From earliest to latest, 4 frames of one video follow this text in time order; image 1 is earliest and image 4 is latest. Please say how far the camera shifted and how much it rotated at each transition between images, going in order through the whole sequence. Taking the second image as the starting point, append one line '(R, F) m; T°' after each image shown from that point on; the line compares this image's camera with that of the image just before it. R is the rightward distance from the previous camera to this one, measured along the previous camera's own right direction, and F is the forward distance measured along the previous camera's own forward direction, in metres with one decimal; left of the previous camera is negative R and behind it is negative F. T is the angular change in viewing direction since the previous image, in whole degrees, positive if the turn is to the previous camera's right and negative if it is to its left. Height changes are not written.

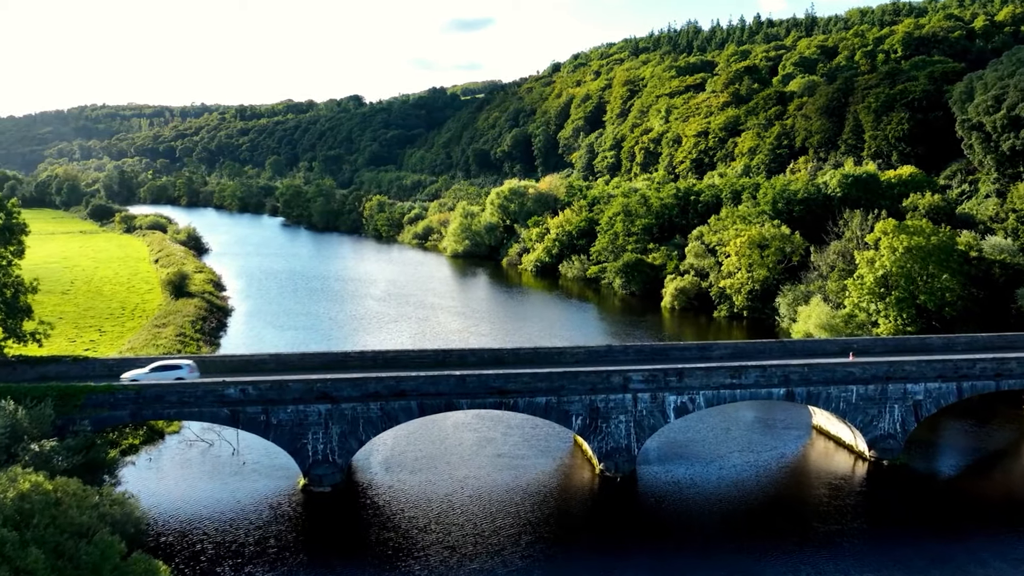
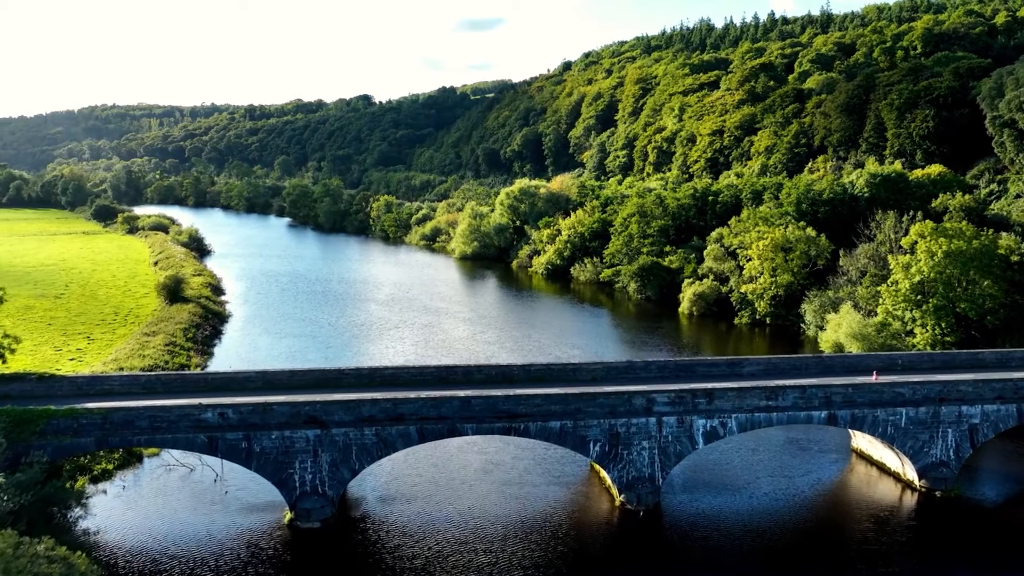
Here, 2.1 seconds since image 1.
(0.0, +2.5) m; -1°
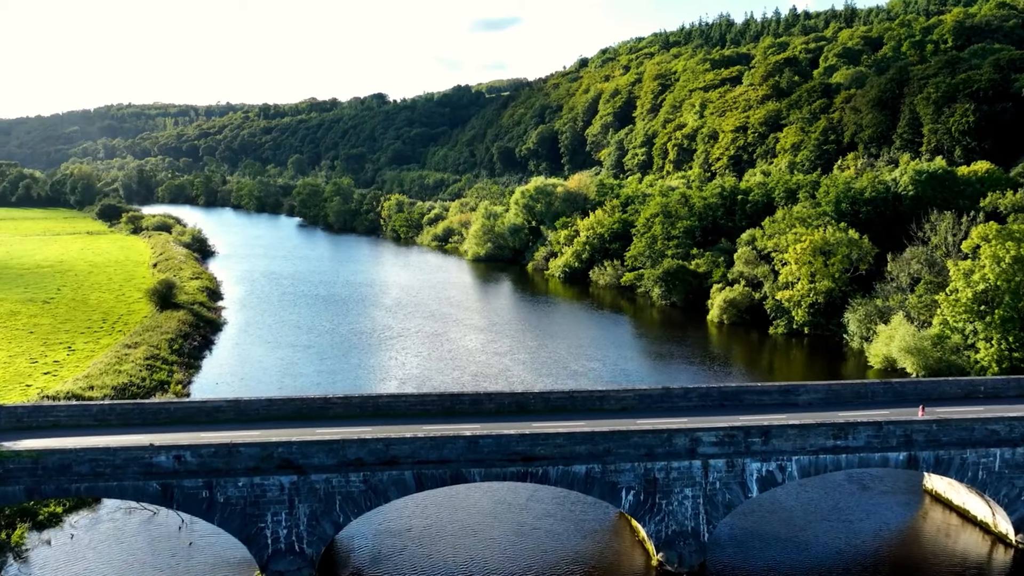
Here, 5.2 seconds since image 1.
(0.0, +3.7) m; -1°
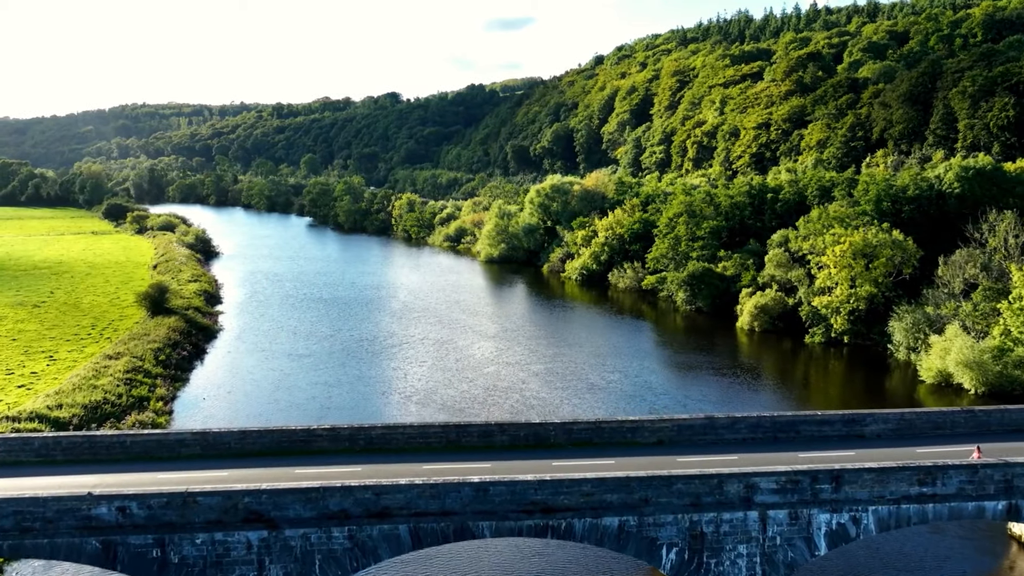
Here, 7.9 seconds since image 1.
(-0.1, +3.2) m; -1°
